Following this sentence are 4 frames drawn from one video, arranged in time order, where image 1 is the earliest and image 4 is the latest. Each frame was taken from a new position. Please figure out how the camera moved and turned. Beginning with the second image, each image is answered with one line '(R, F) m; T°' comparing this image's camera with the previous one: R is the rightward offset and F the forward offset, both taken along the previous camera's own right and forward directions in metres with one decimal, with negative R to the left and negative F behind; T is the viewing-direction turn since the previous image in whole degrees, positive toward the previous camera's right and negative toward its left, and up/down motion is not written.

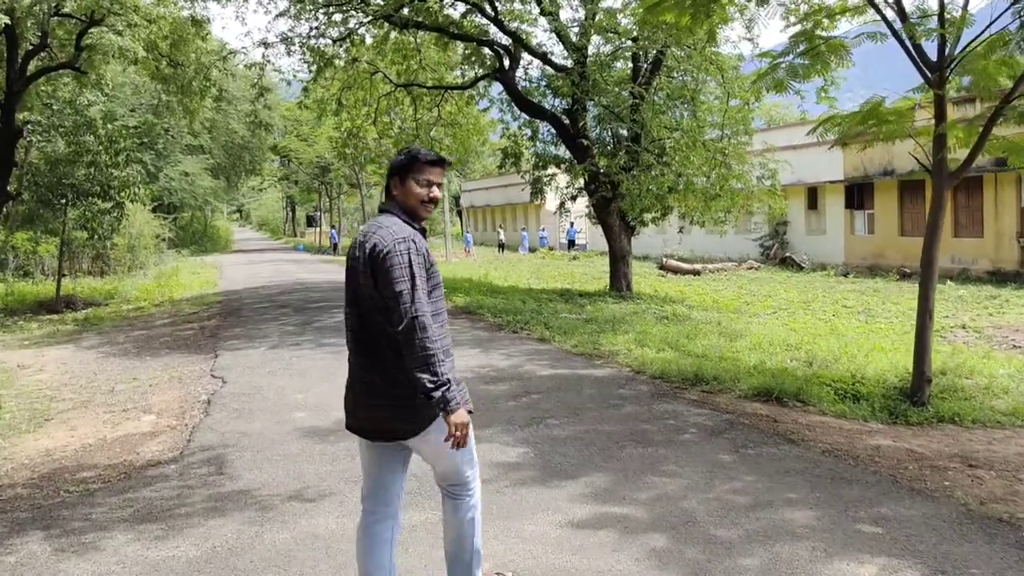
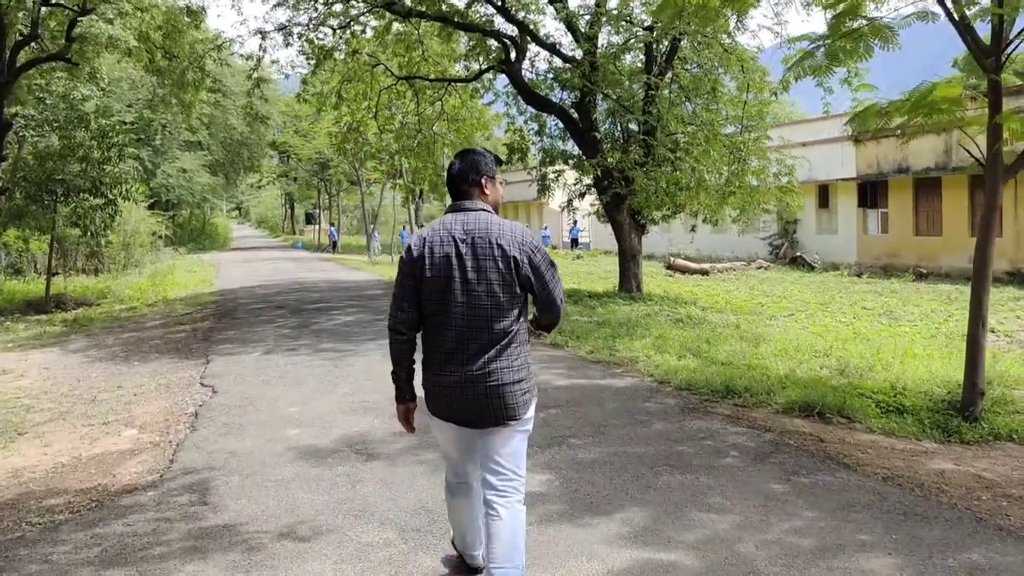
(-0.1, +0.6) m; 0°
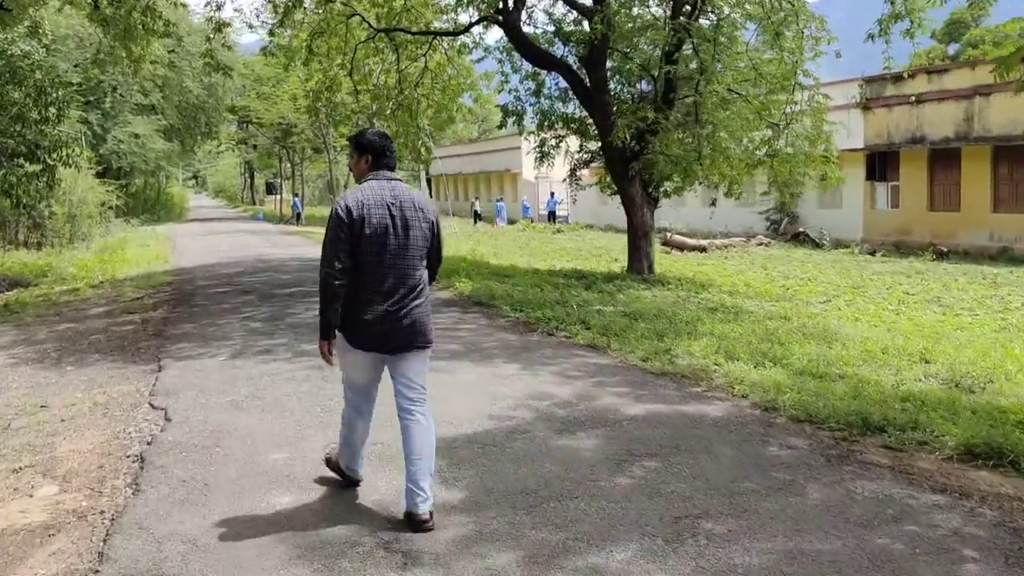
(-0.5, +1.9) m; +2°
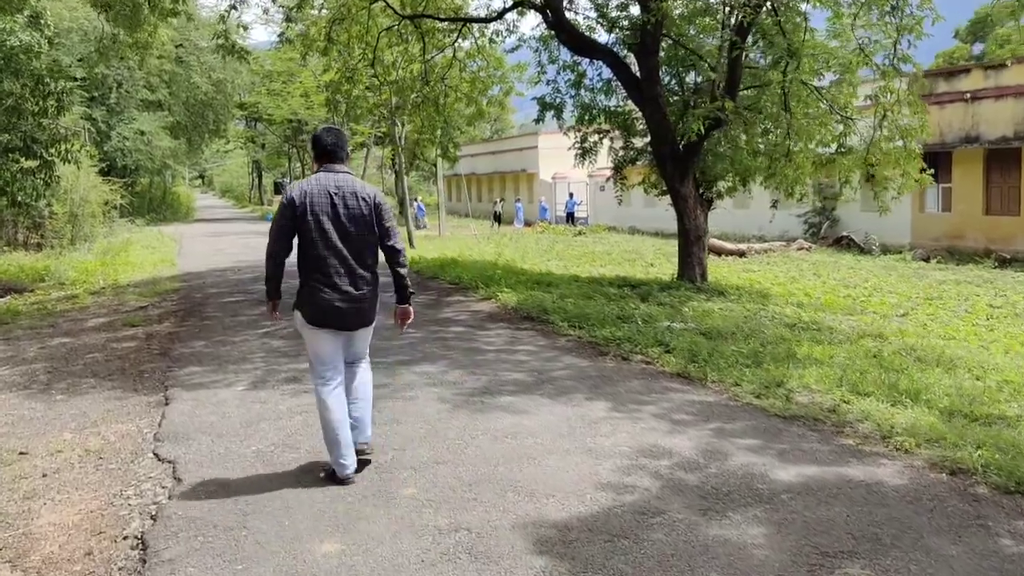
(-0.5, +1.3) m; 0°
